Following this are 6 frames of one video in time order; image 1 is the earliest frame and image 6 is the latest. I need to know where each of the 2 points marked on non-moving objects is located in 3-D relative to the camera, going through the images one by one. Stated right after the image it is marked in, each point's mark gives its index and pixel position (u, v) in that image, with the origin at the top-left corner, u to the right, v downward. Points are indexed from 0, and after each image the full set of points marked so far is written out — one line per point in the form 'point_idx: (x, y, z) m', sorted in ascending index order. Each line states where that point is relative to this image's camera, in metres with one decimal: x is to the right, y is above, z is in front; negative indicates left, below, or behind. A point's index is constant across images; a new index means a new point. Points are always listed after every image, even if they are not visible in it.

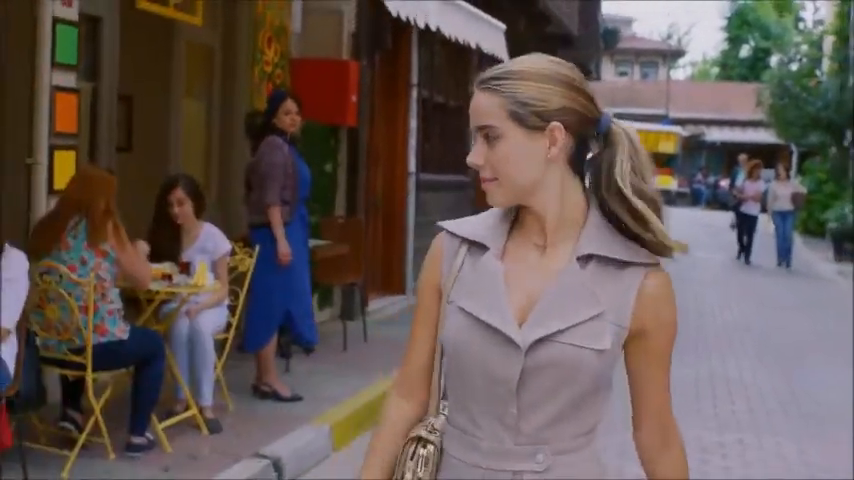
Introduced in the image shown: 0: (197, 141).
0: (-1.4, +0.6, +10.4) m
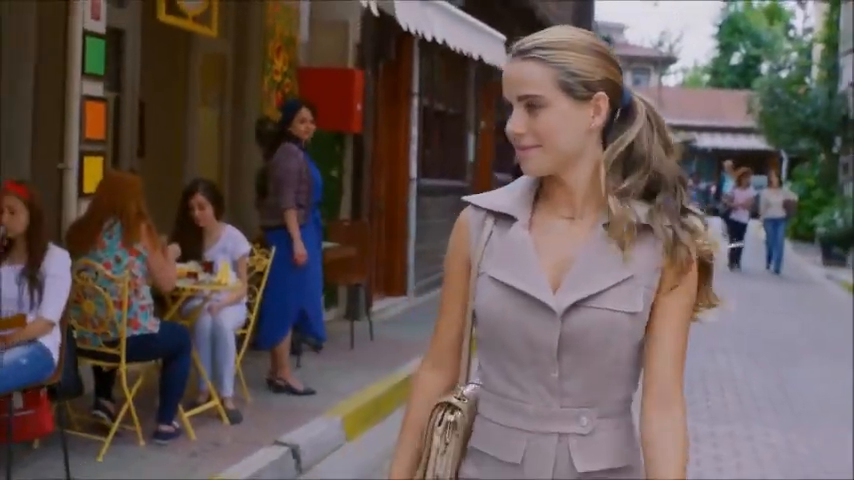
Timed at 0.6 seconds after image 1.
0: (-1.4, +0.6, +10.8) m
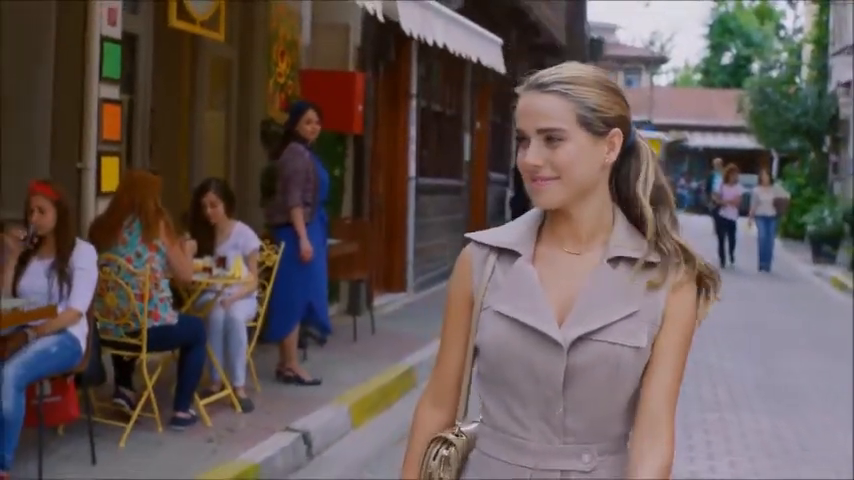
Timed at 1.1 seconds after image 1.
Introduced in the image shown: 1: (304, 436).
0: (-1.4, +0.6, +11.2) m
1: (-0.6, -0.9, +7.8) m
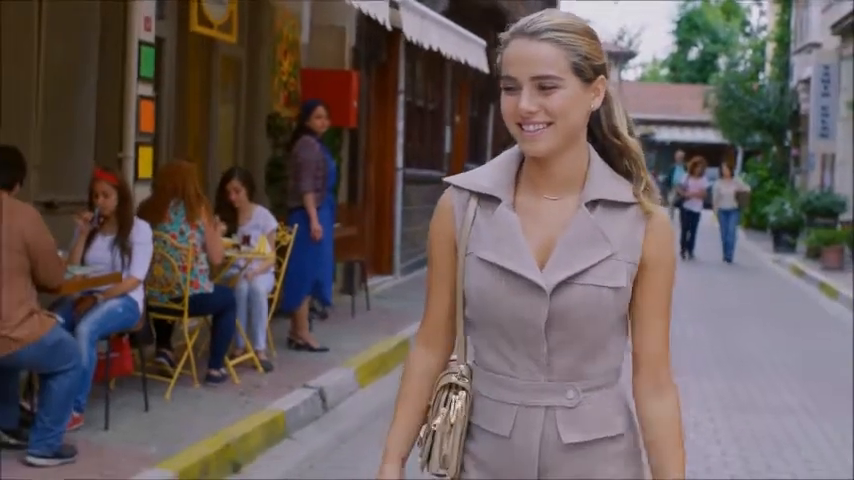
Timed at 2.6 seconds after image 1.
0: (-1.5, +0.7, +12.3) m
1: (-0.6, -0.8, +8.9) m
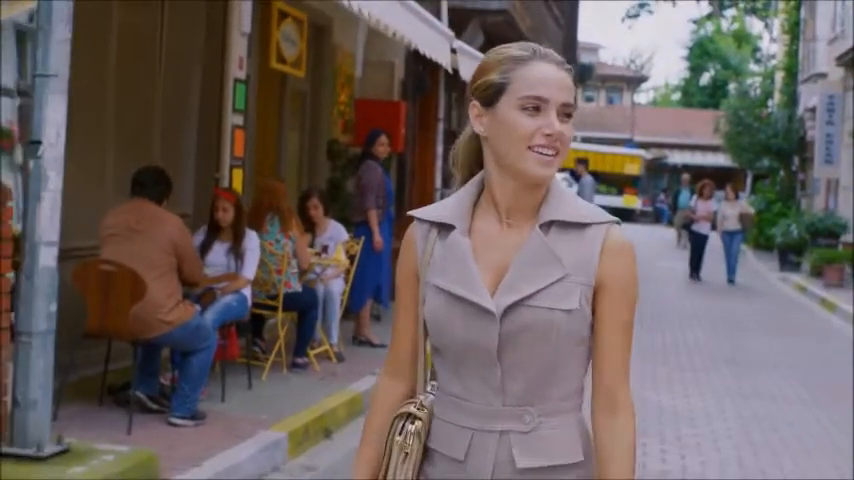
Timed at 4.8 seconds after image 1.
0: (-1.1, +0.7, +13.9) m
1: (-0.3, -0.9, +10.5) m
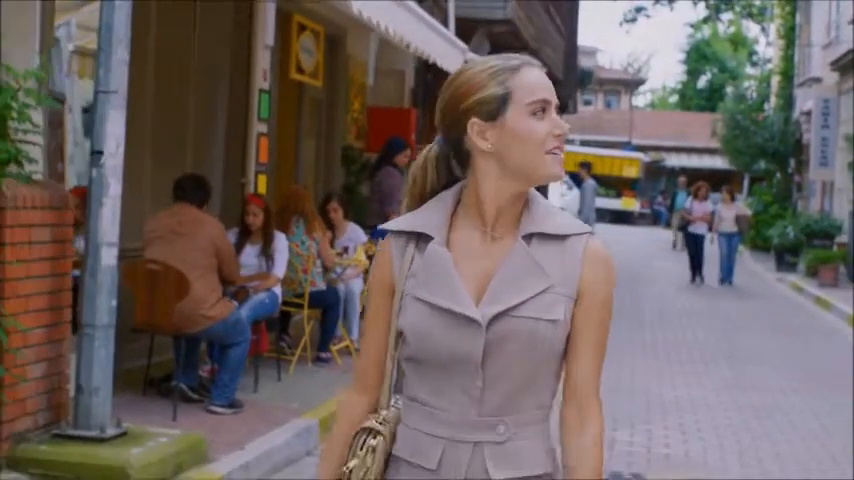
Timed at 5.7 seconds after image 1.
0: (-1.0, +0.6, +14.5) m
1: (-0.1, -0.9, +11.1) m
